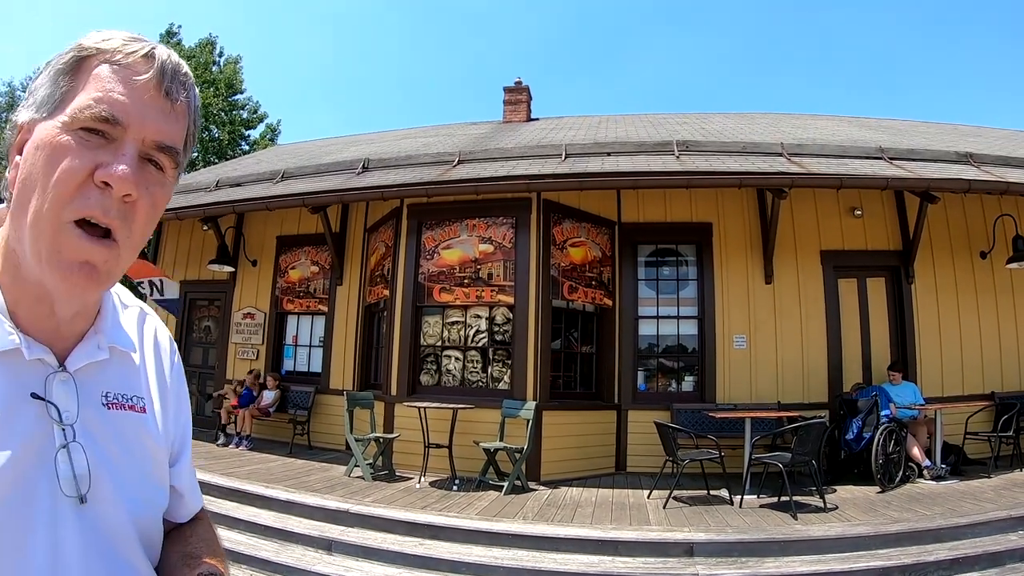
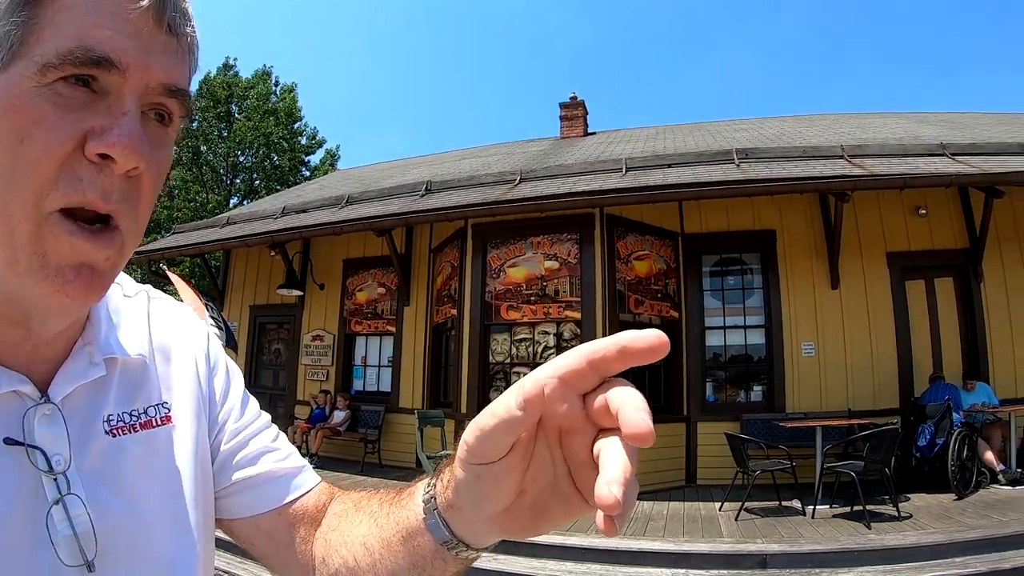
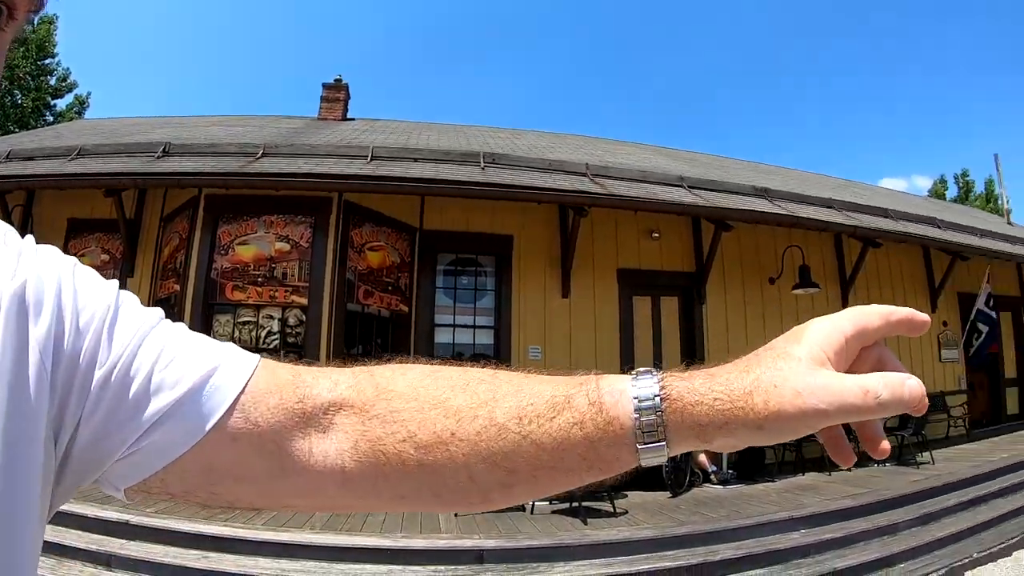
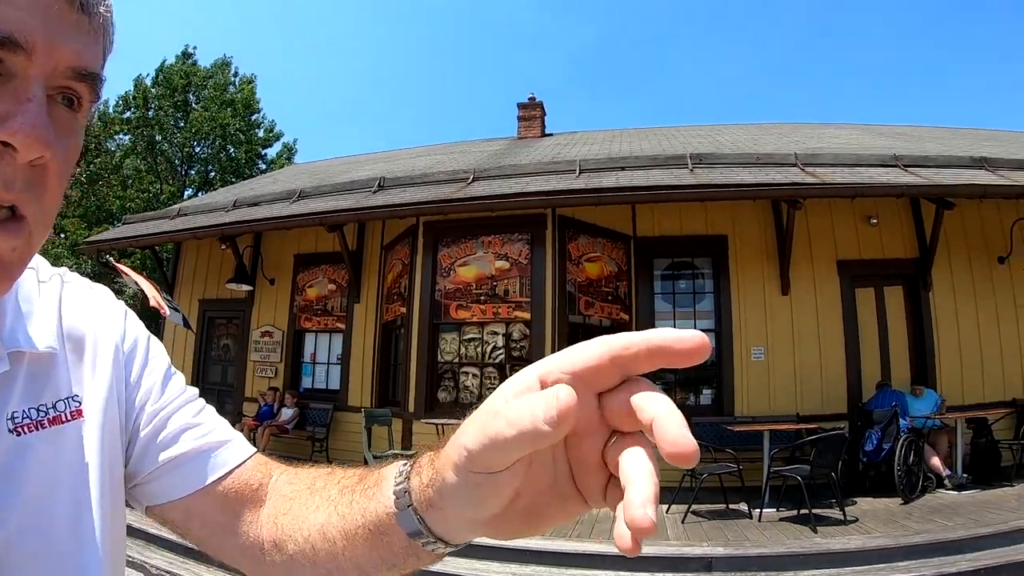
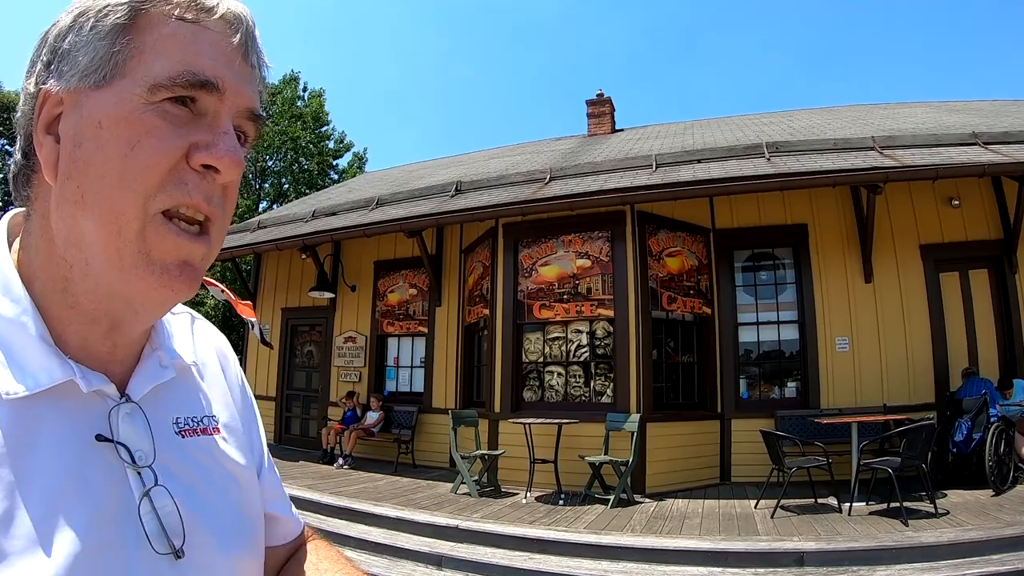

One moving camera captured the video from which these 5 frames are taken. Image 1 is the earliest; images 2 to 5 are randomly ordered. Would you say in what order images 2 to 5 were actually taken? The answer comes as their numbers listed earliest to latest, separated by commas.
5, 2, 4, 3
